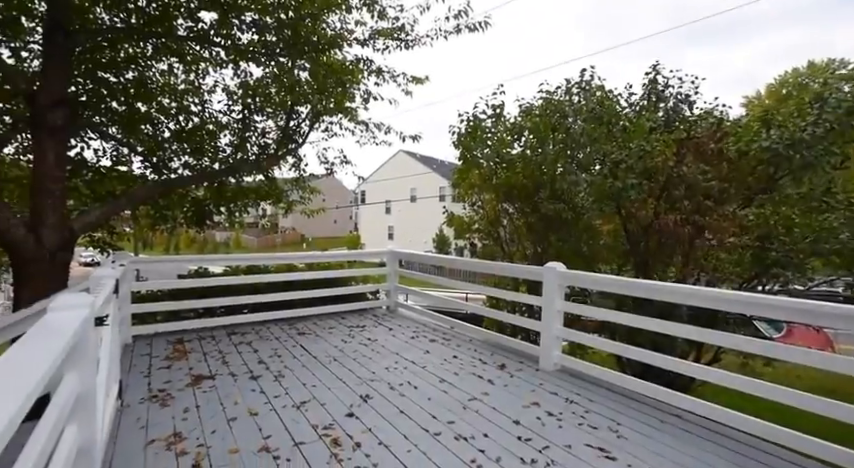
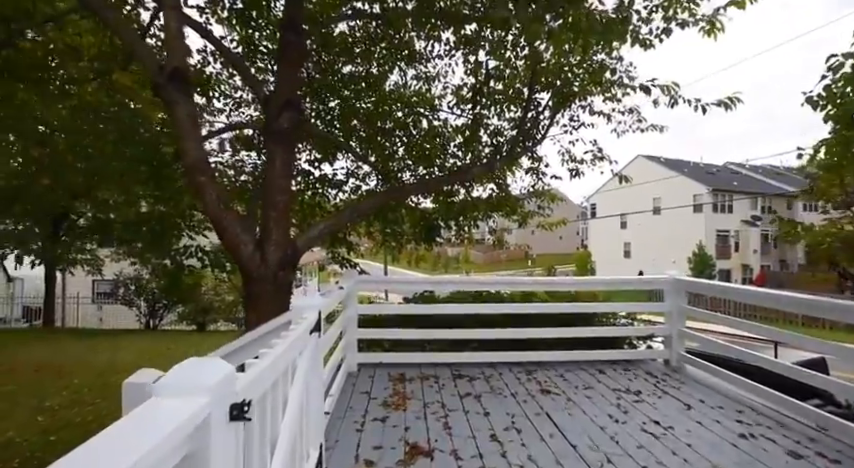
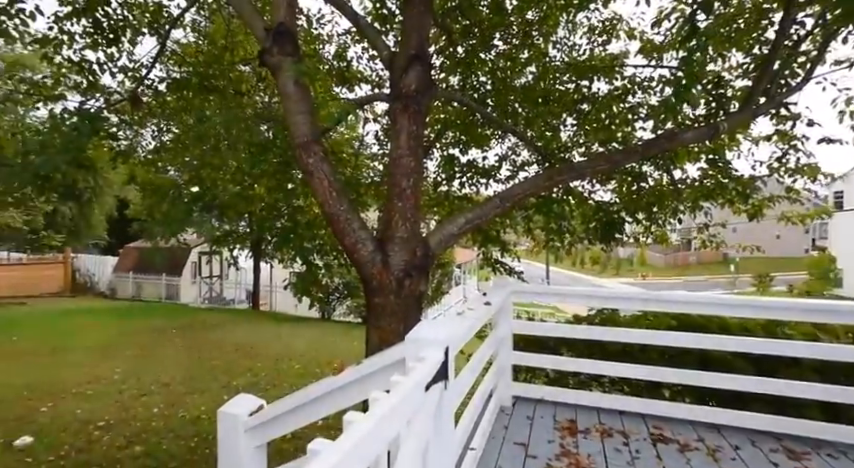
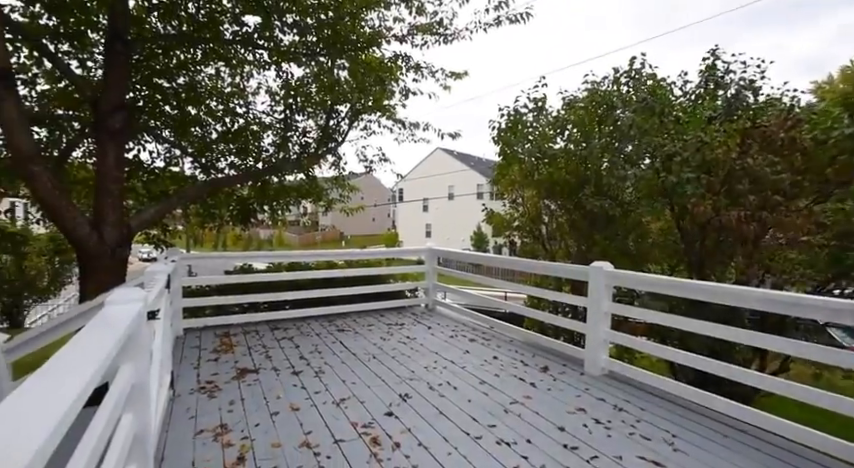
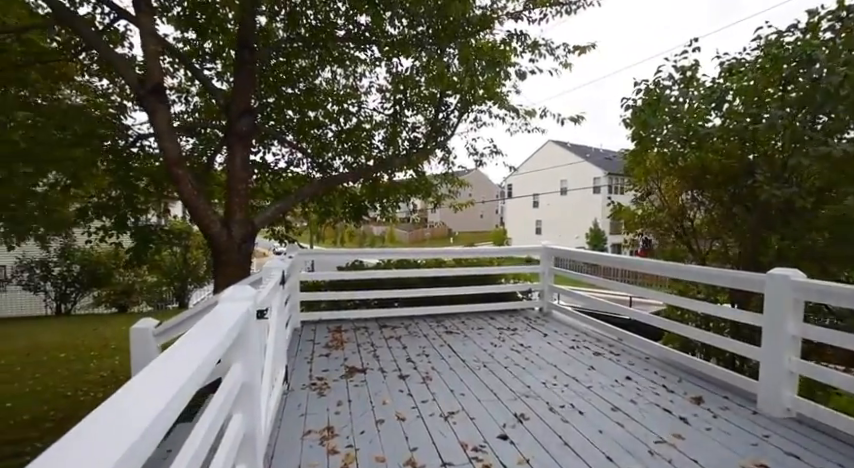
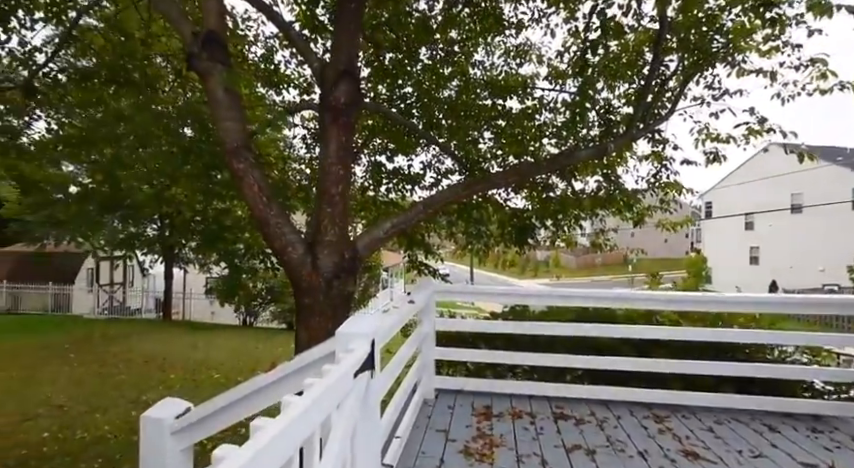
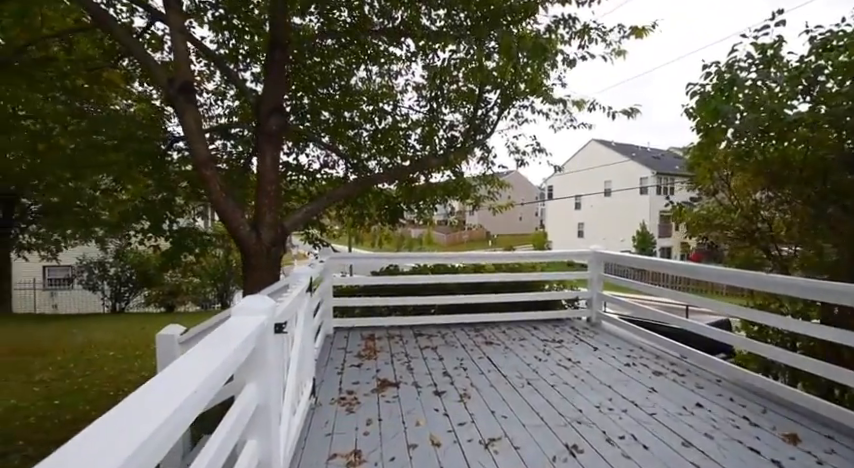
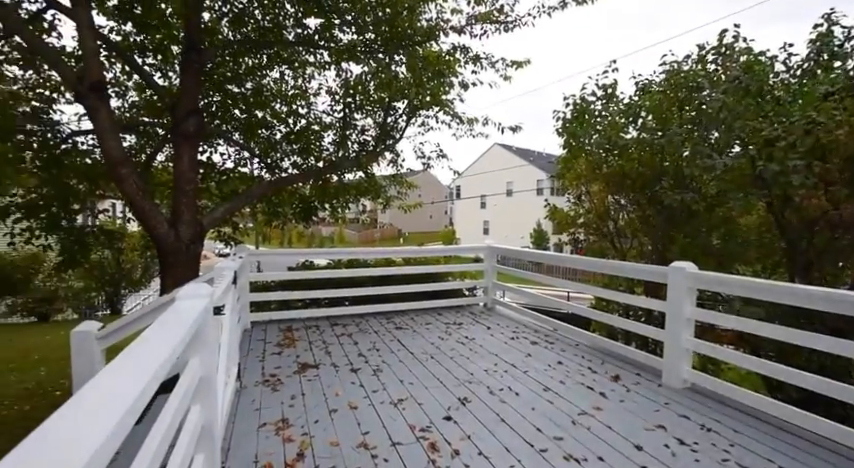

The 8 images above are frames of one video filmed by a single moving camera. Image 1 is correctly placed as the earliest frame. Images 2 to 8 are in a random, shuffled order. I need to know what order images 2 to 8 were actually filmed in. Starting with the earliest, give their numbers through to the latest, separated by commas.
4, 8, 5, 7, 2, 6, 3
